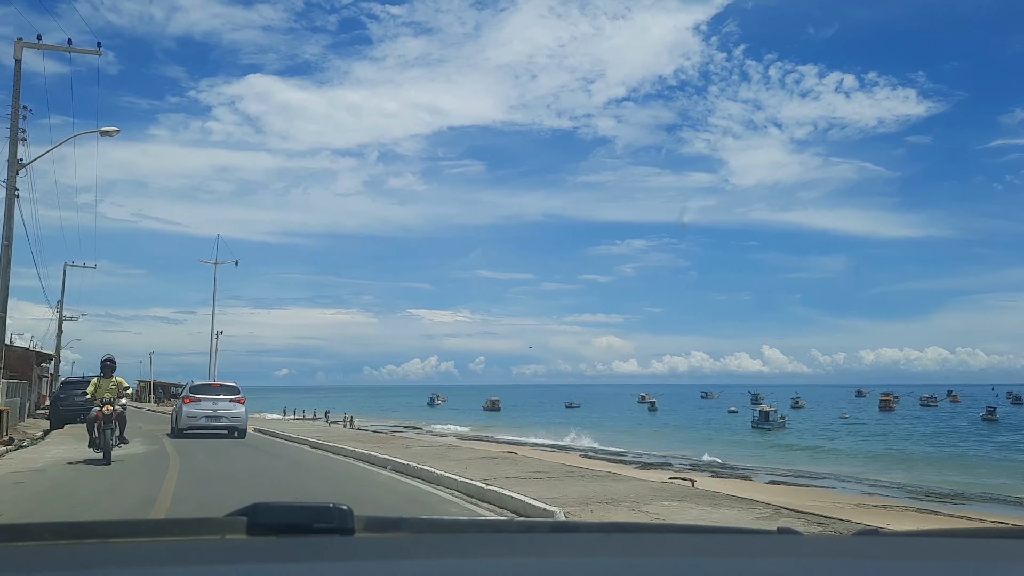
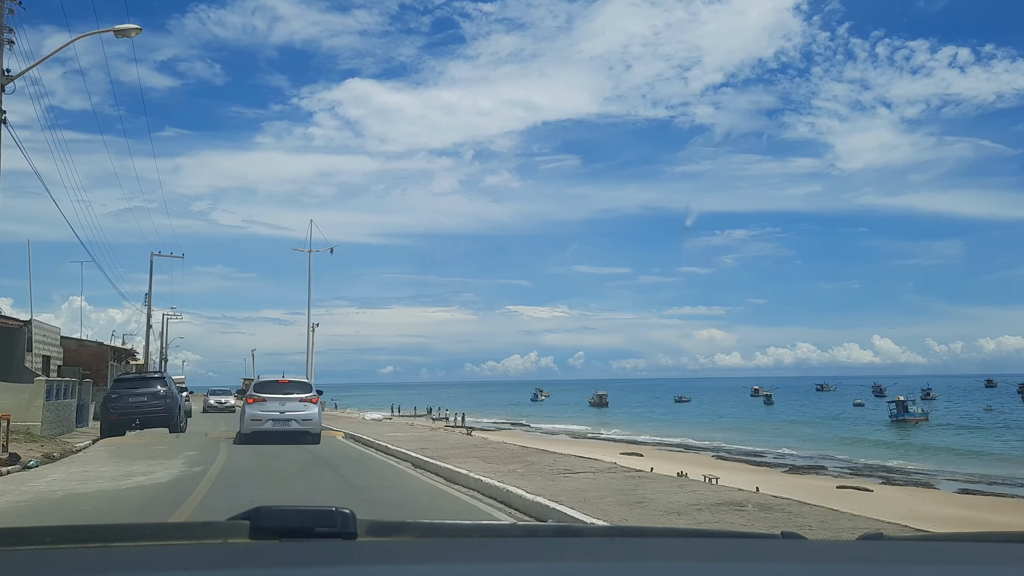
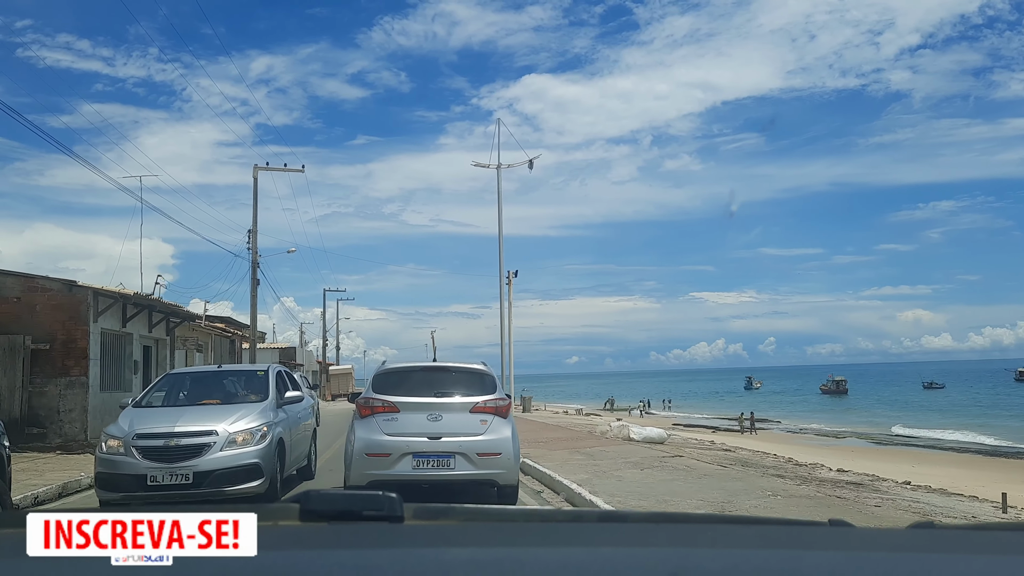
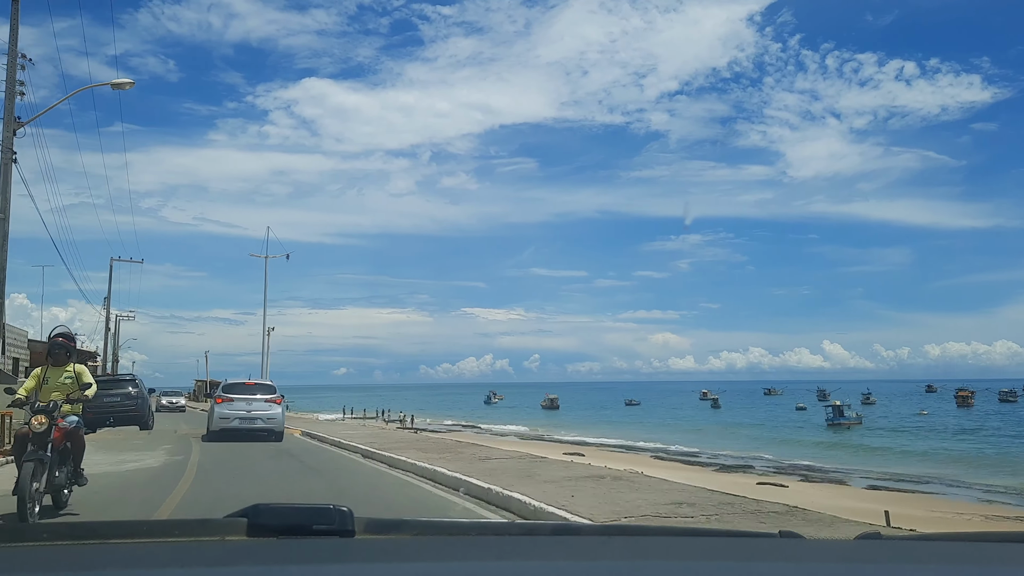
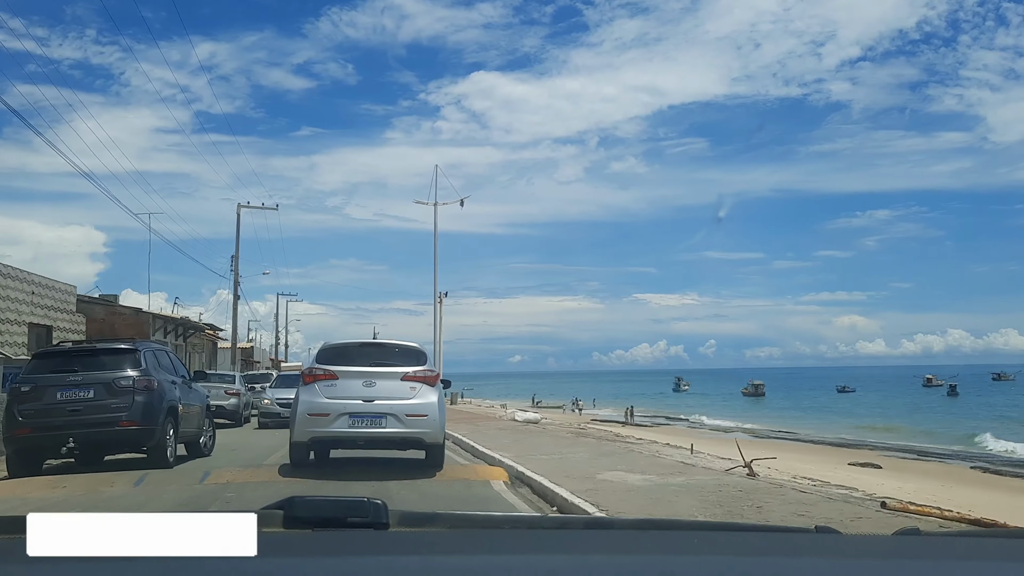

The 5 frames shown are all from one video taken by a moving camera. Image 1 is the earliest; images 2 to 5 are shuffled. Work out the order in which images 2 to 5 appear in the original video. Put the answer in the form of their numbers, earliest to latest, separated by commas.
4, 2, 5, 3
